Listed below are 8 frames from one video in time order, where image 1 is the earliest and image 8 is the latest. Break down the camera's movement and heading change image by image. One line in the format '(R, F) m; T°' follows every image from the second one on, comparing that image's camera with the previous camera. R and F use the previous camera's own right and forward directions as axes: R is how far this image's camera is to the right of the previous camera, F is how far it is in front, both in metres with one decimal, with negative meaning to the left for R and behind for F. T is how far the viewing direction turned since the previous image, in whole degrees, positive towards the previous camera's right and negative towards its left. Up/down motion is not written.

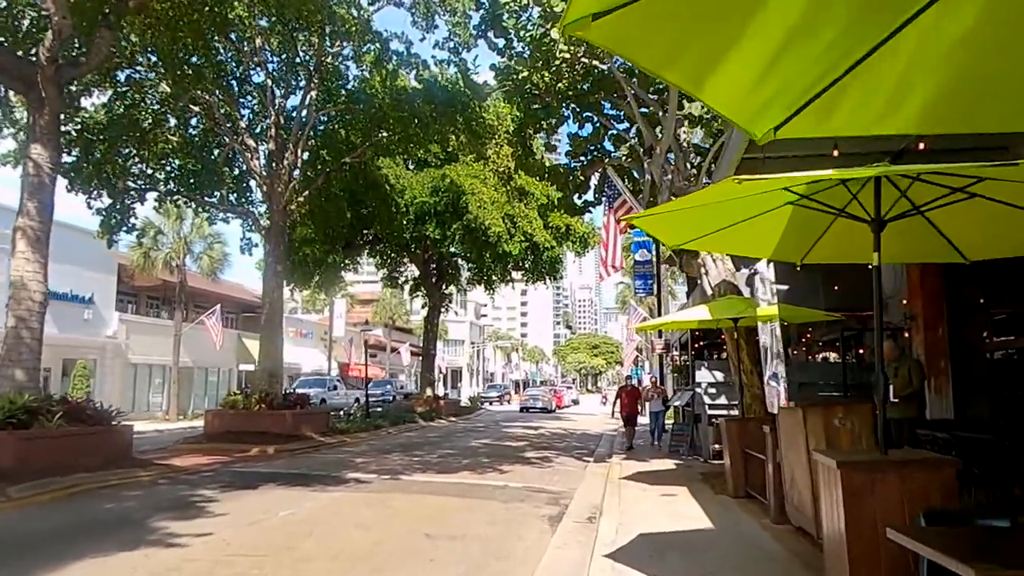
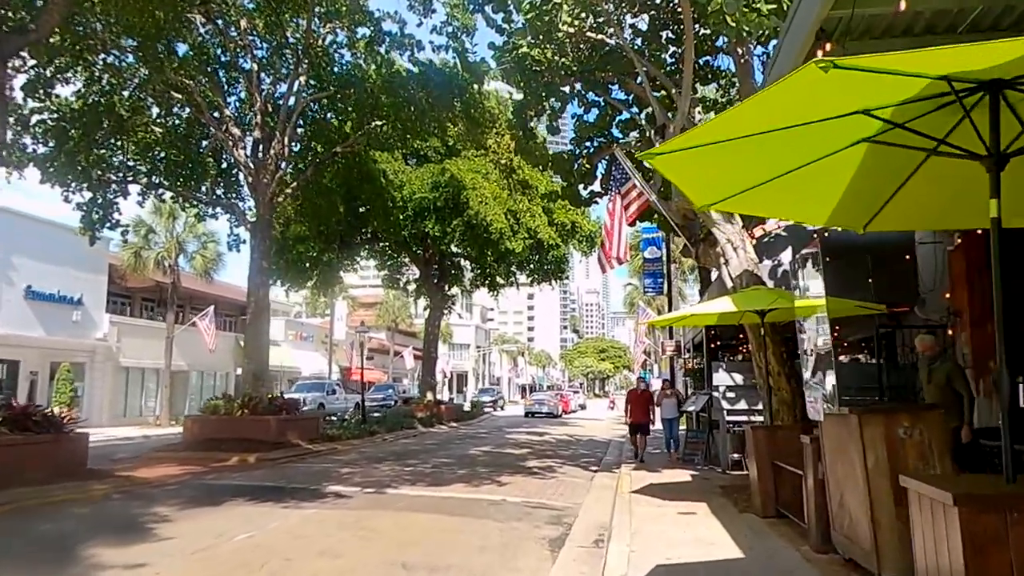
(+0.2, +1.3) m; -1°
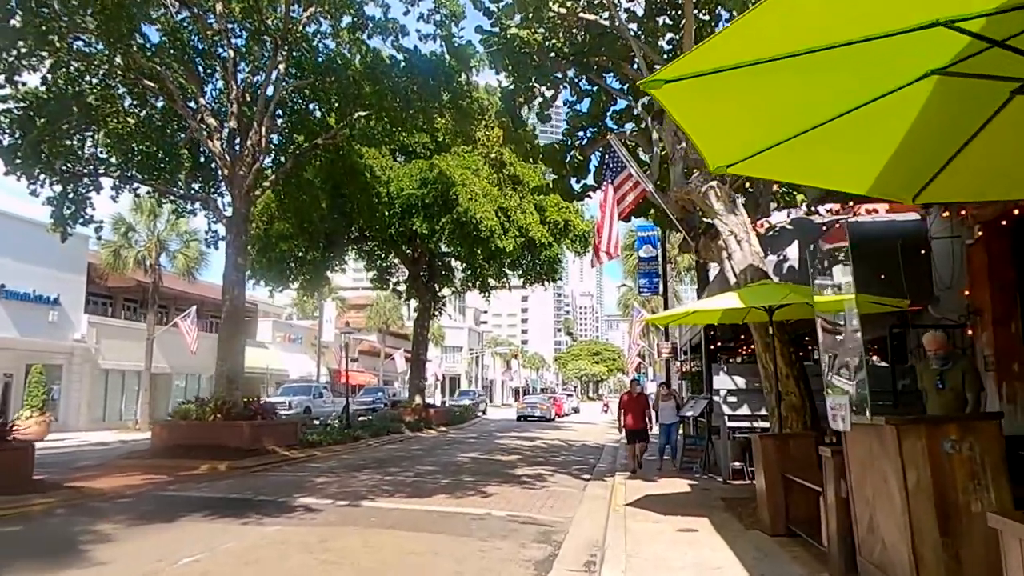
(+0.1, +0.9) m; 0°
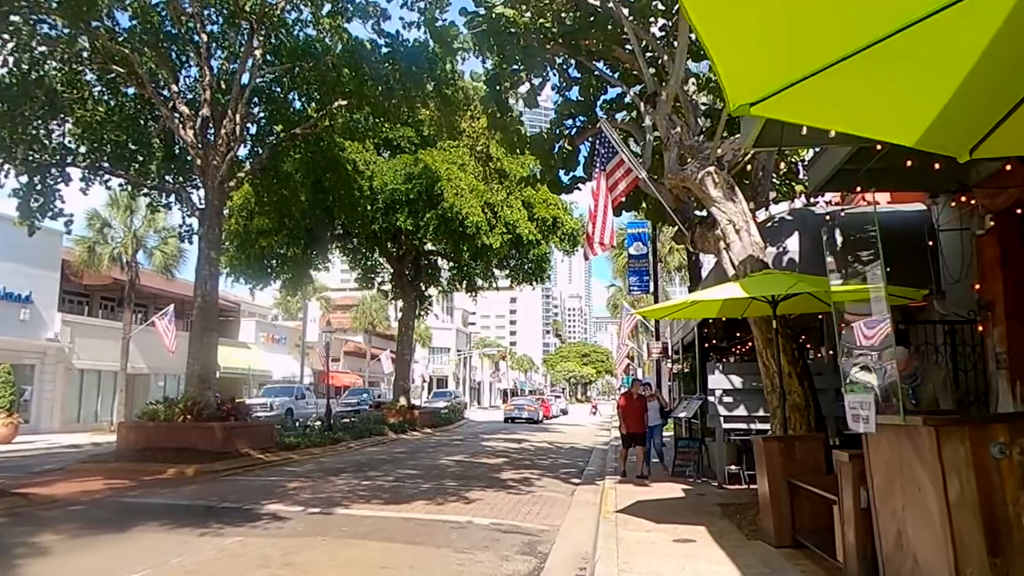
(+0.1, +0.7) m; +1°
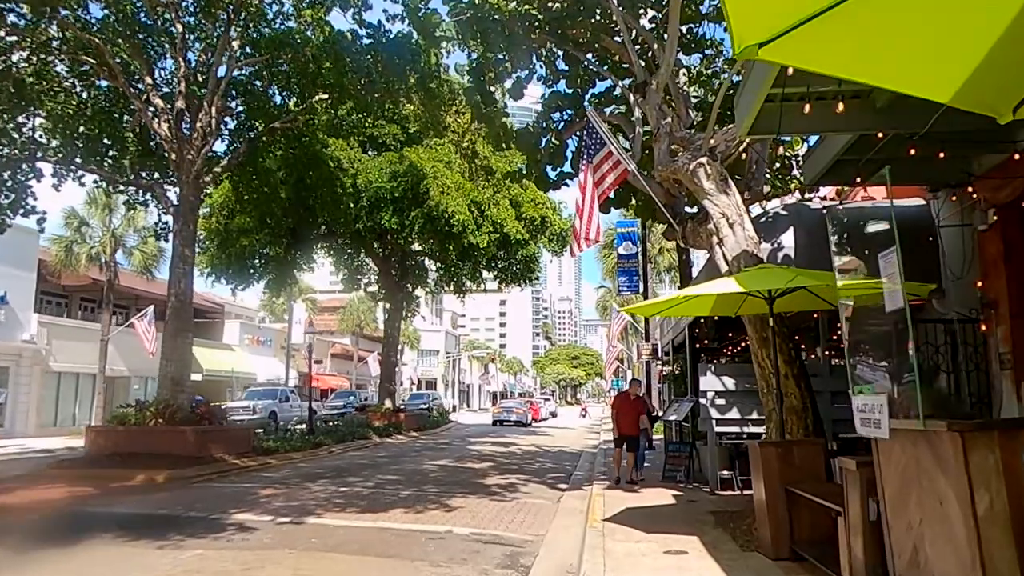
(+0.1, +0.5) m; +1°
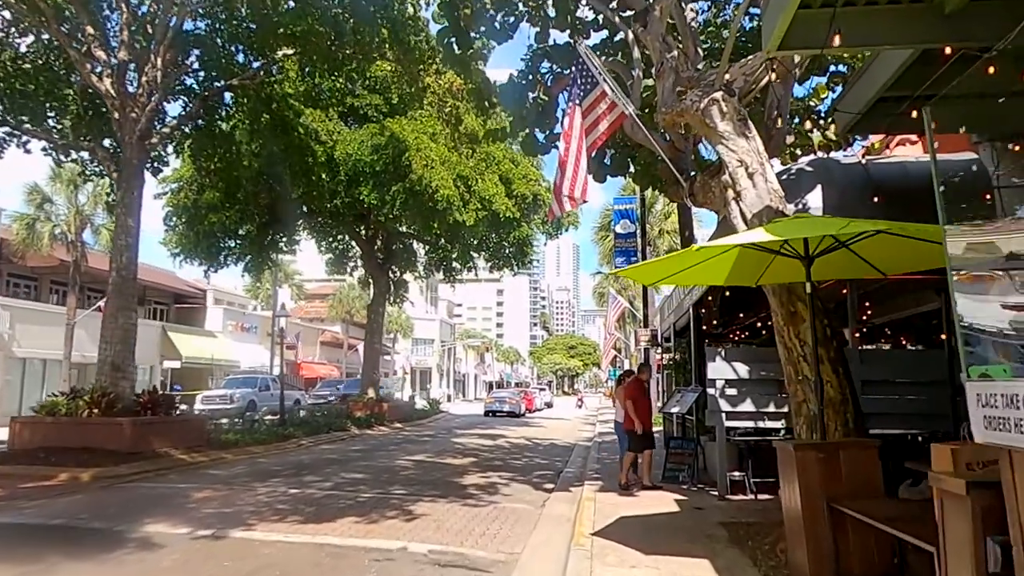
(+0.3, +1.8) m; 0°
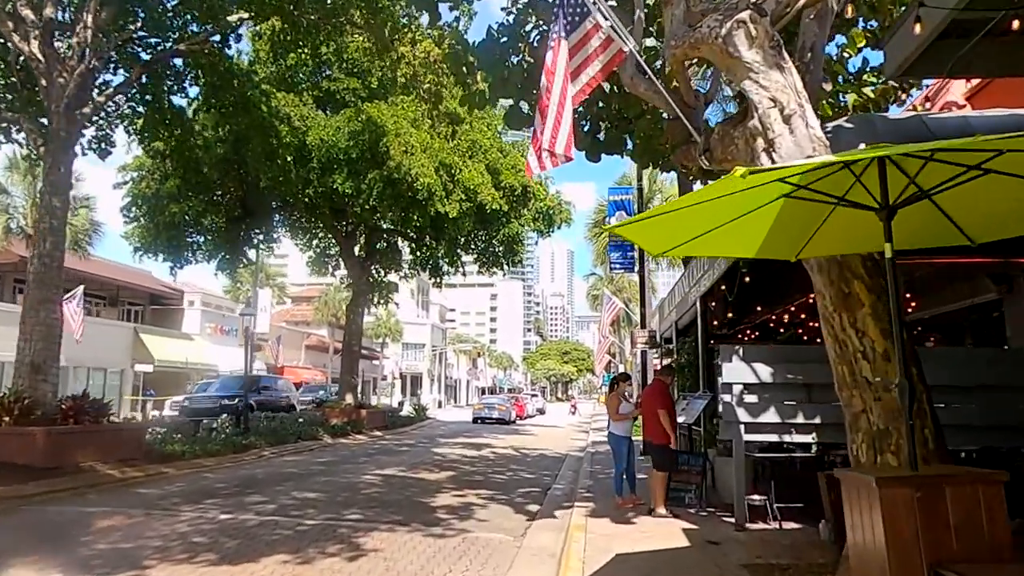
(+0.2, +1.8) m; 0°
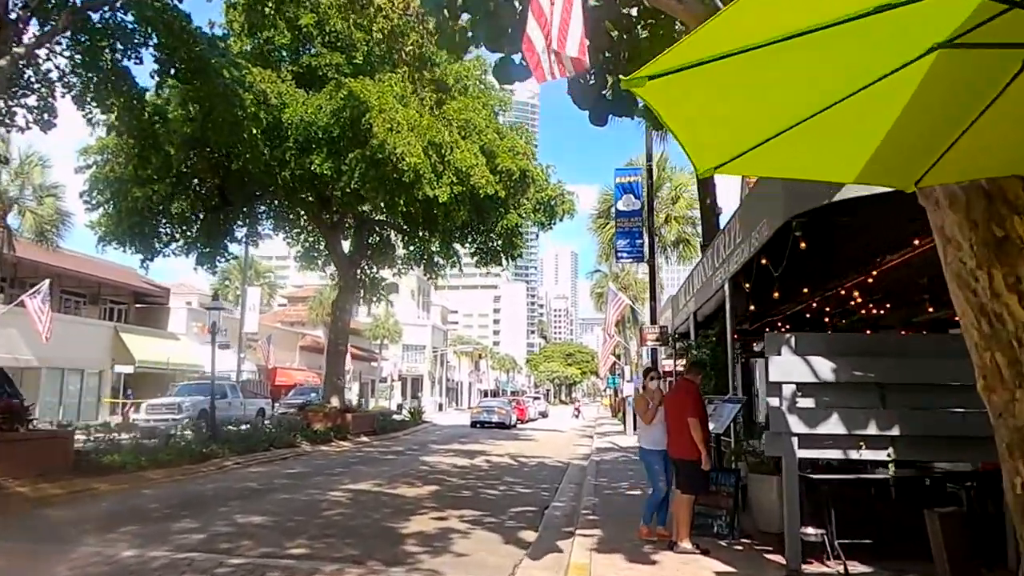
(+0.2, +2.1) m; 0°
